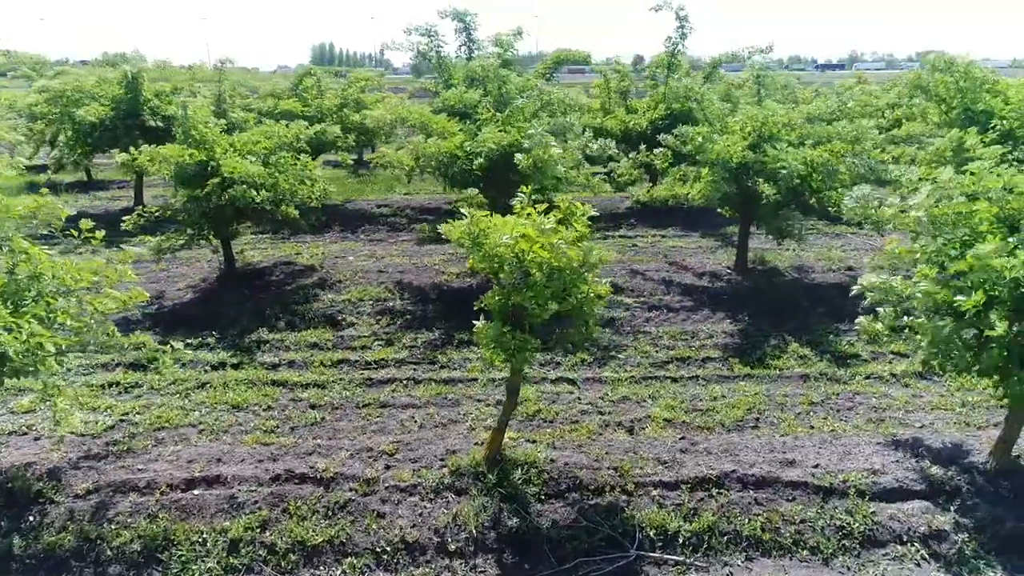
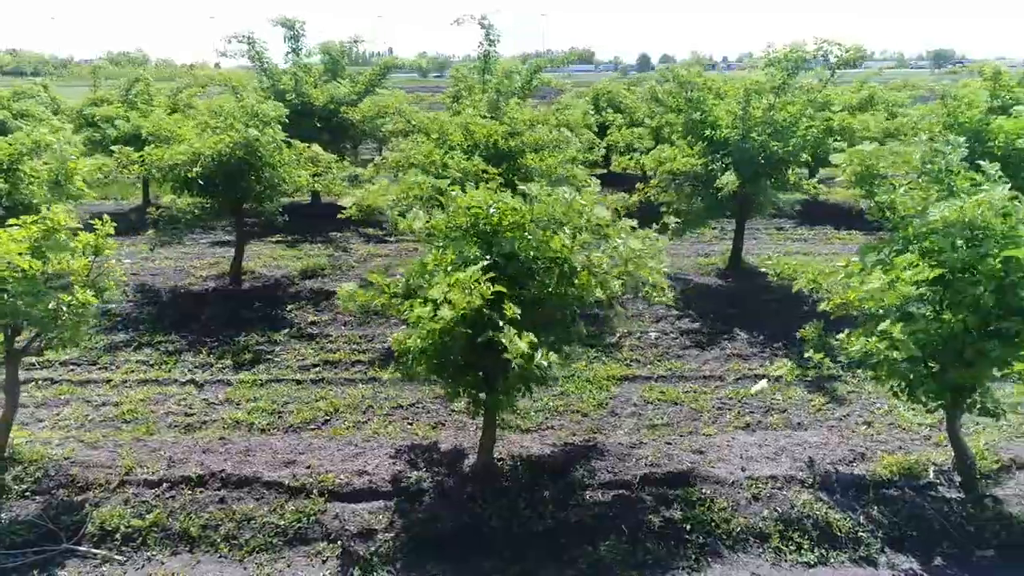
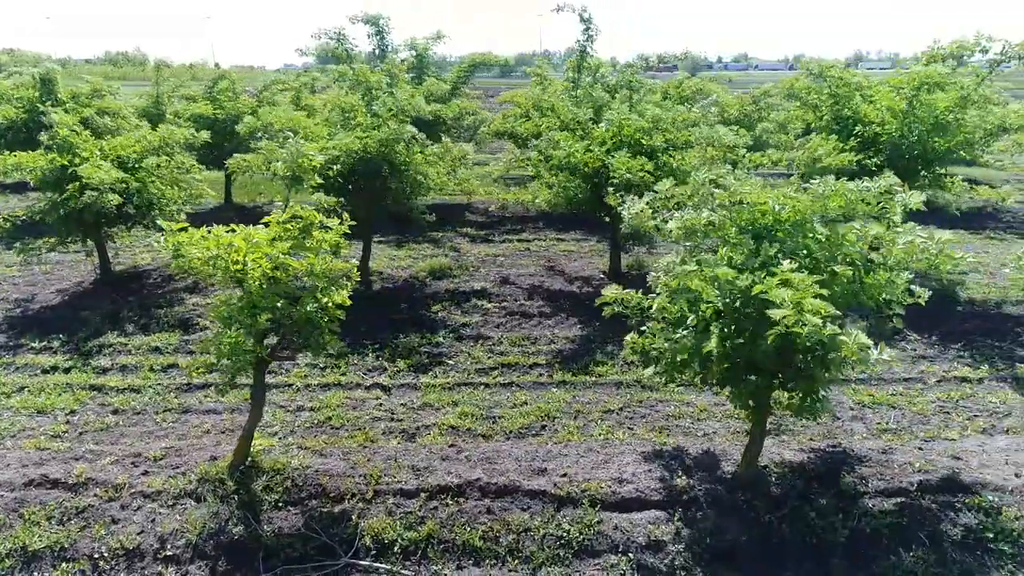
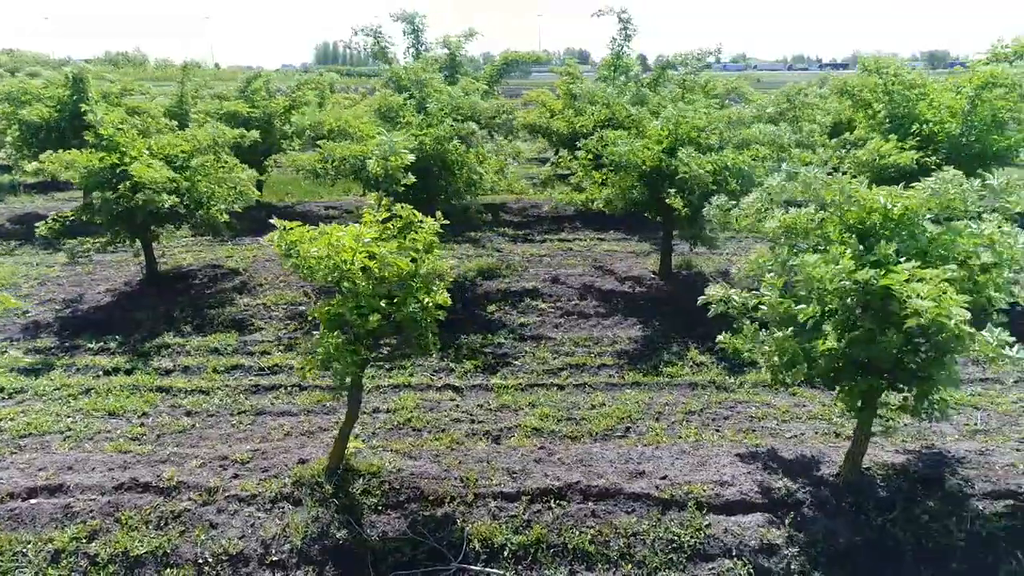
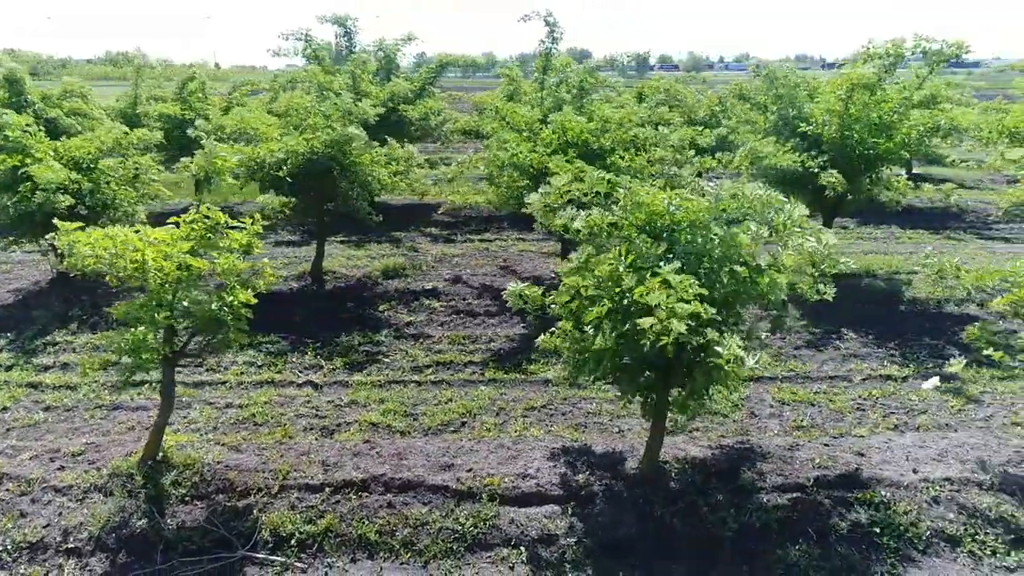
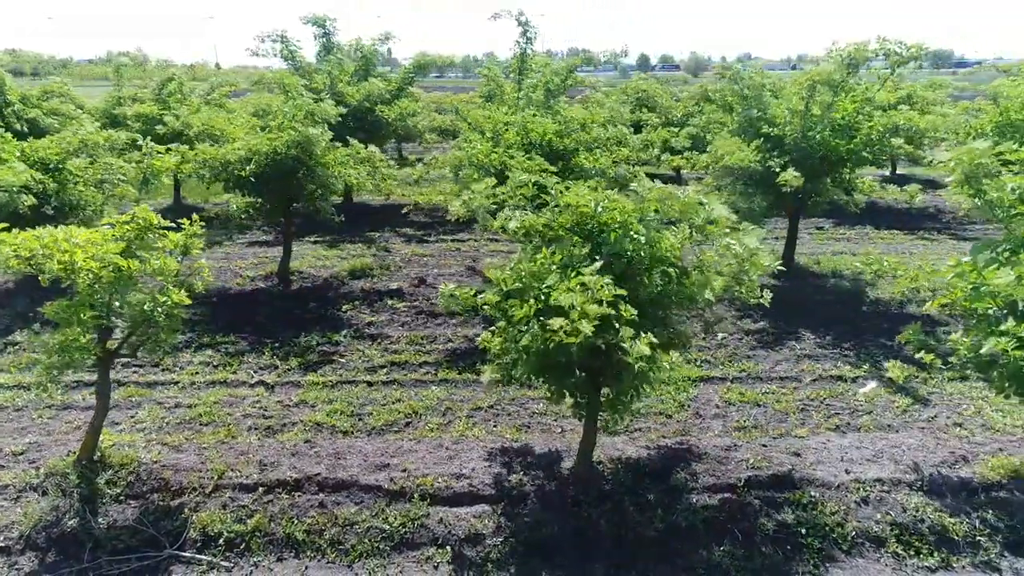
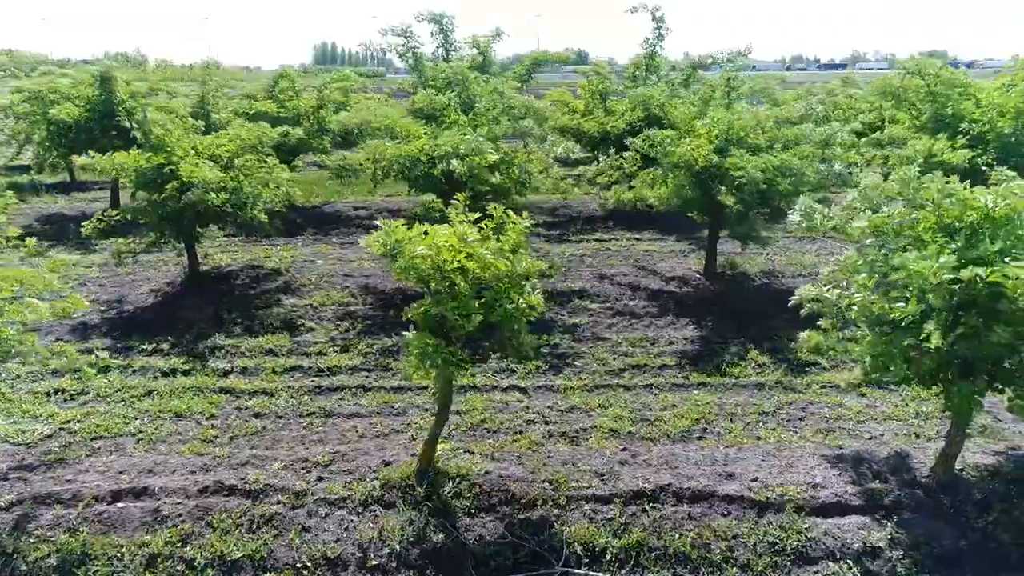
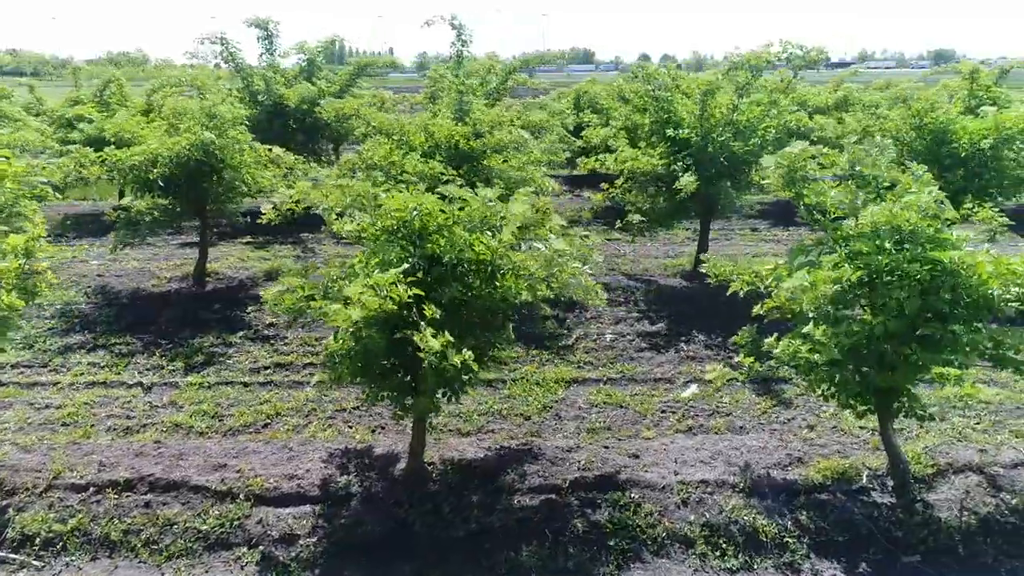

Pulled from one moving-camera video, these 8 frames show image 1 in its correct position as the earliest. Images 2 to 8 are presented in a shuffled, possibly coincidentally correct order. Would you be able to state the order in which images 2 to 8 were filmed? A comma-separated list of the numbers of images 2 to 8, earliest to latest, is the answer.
7, 4, 3, 5, 6, 2, 8
